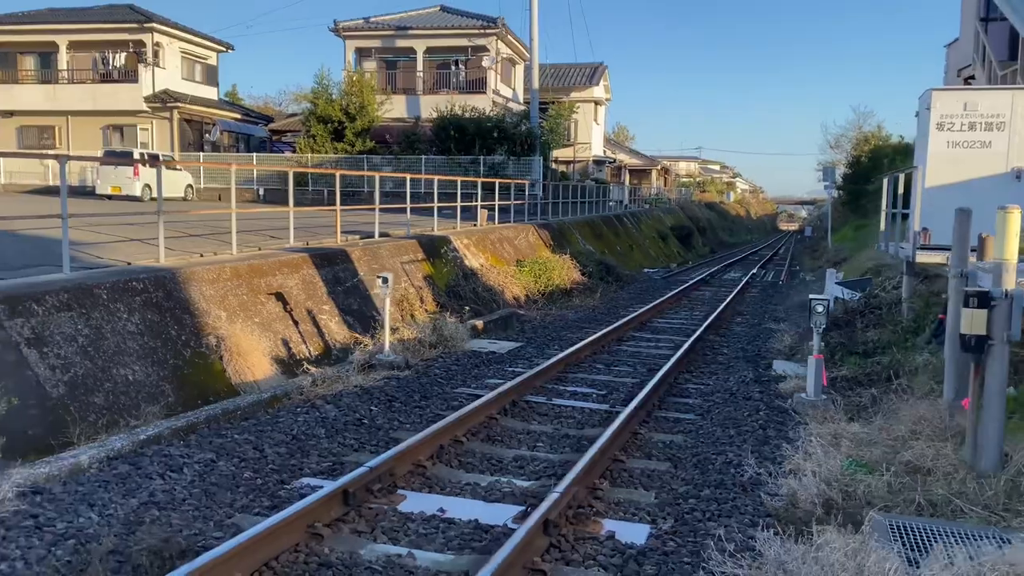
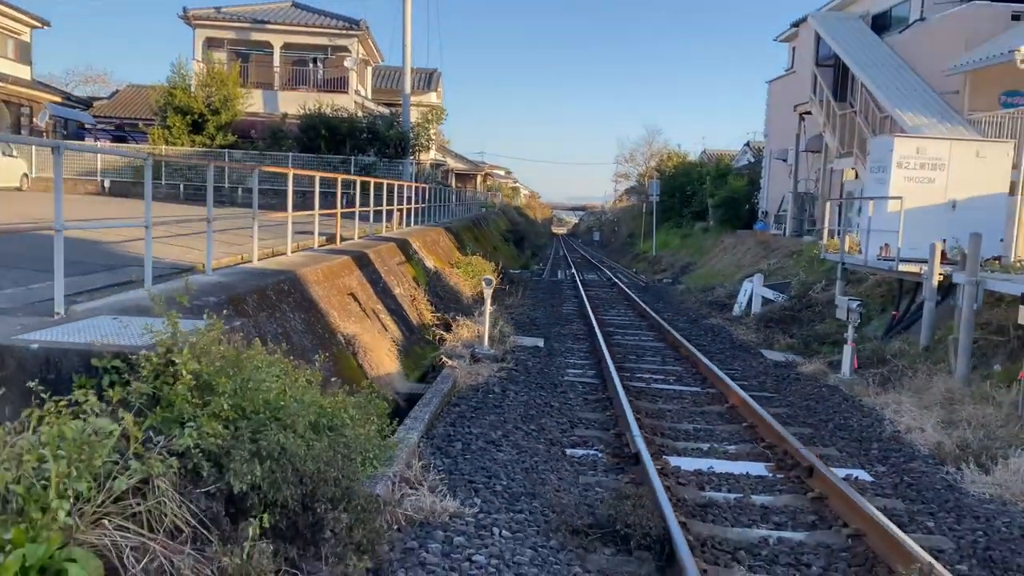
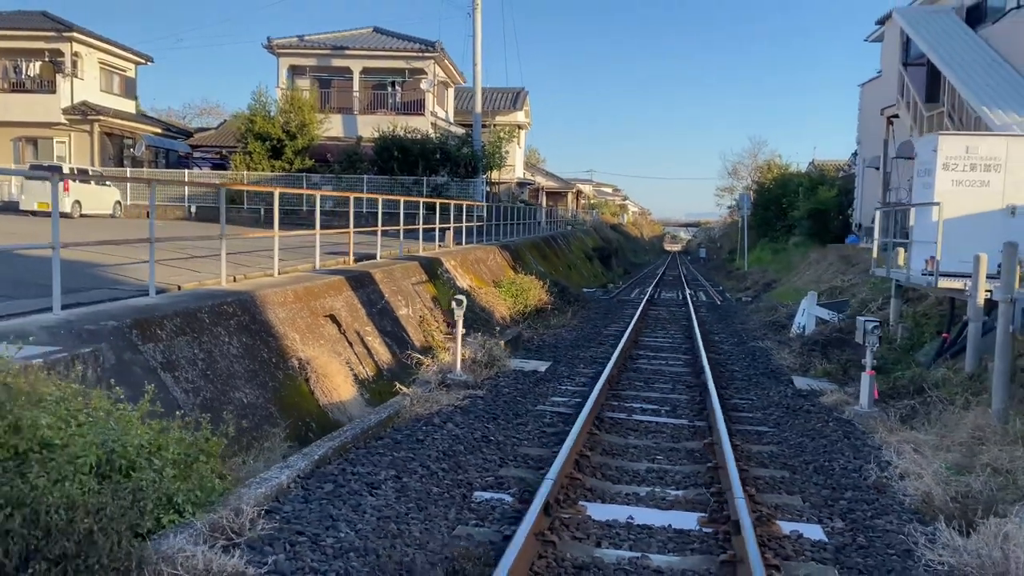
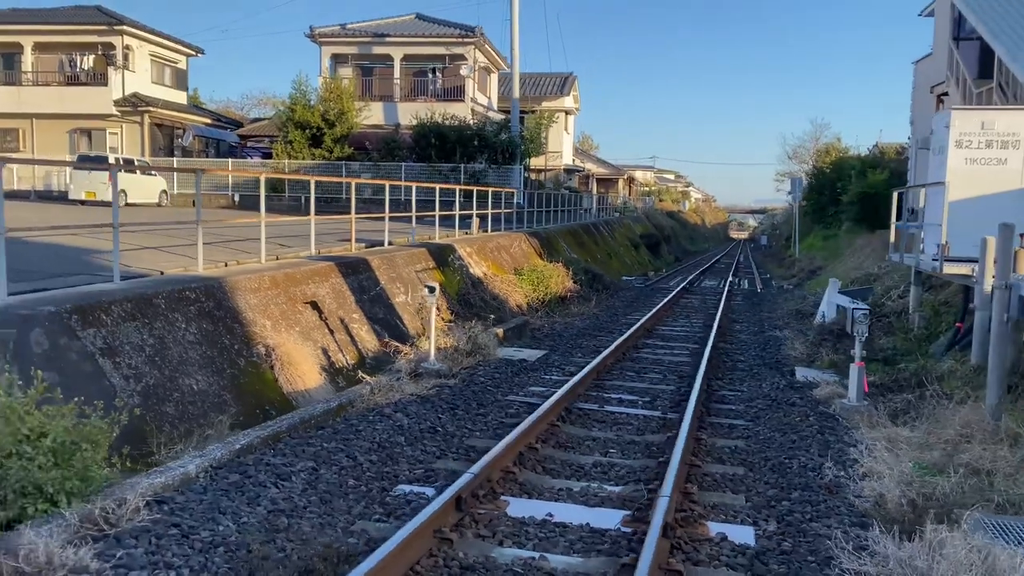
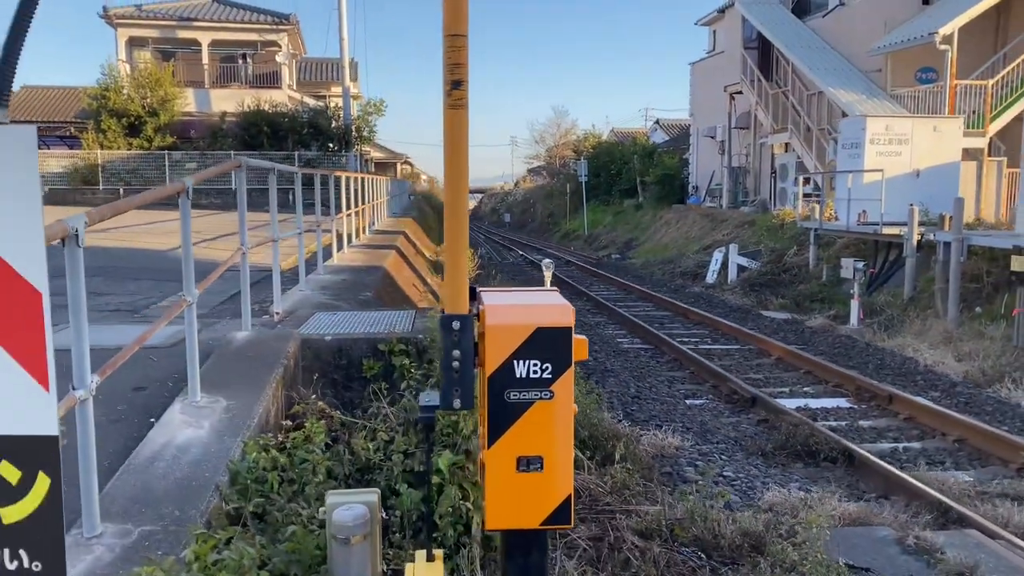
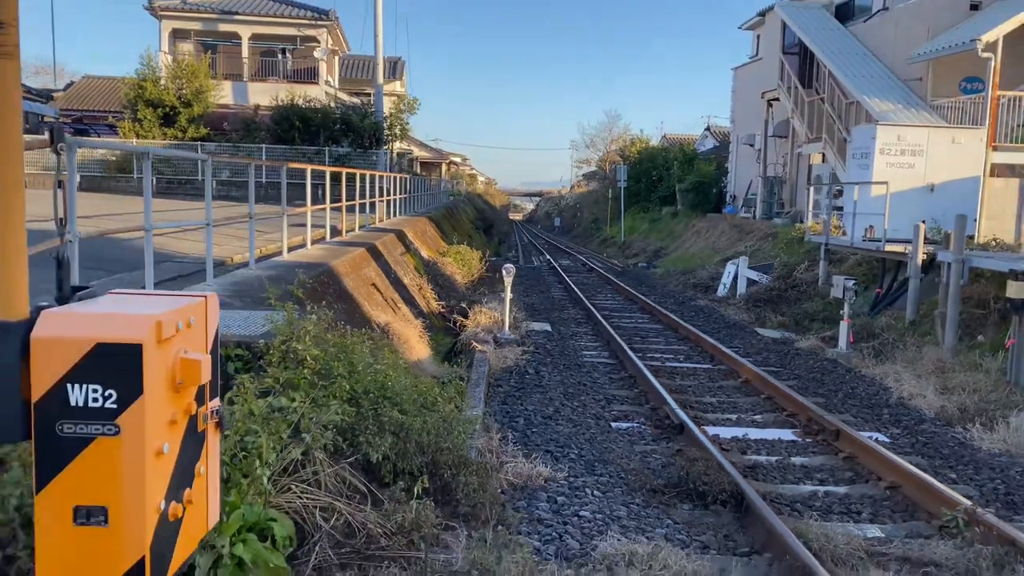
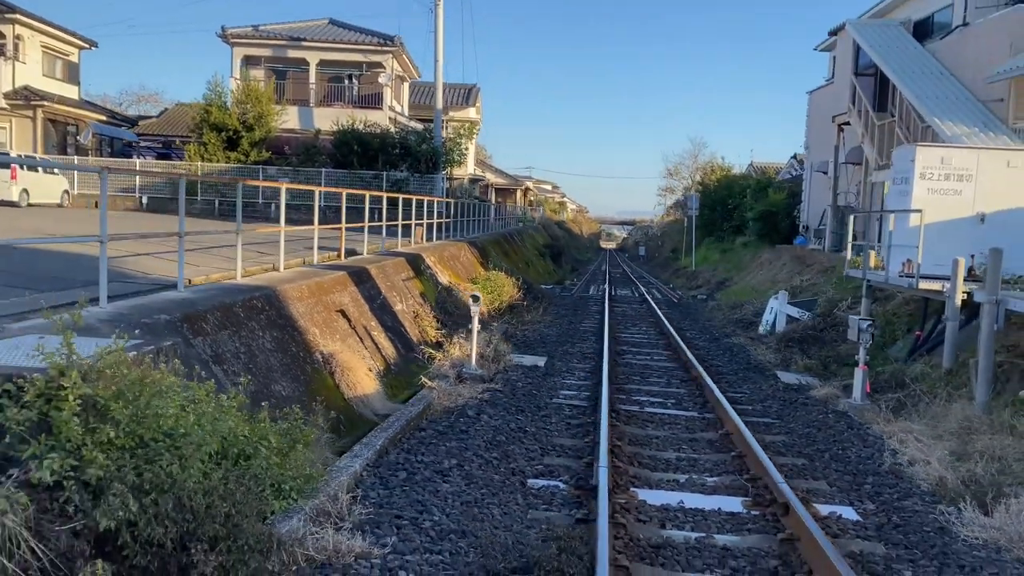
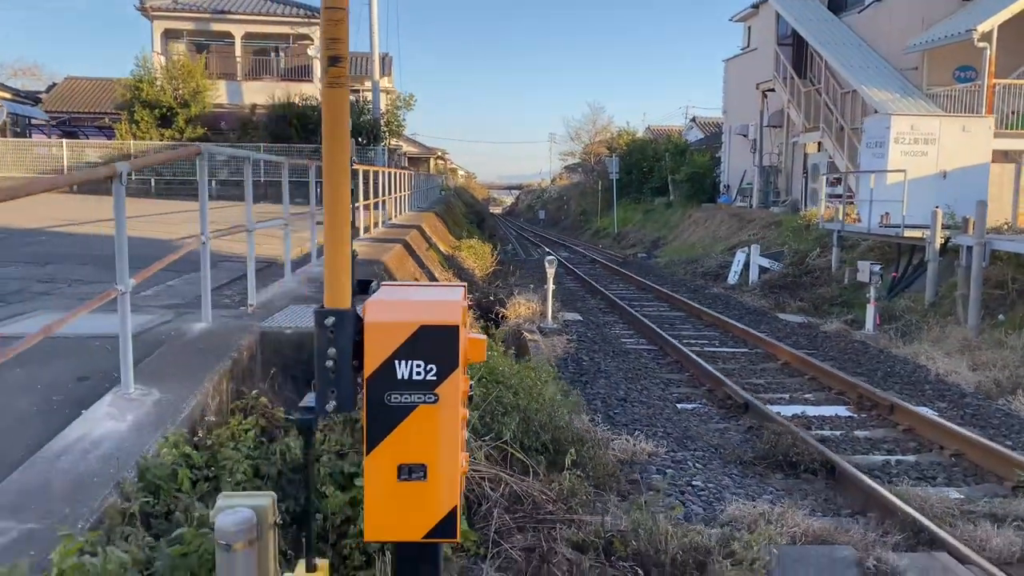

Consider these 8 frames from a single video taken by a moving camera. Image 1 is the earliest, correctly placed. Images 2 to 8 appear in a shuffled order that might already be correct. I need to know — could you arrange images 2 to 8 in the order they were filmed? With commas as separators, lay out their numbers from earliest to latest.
4, 3, 7, 2, 6, 8, 5
